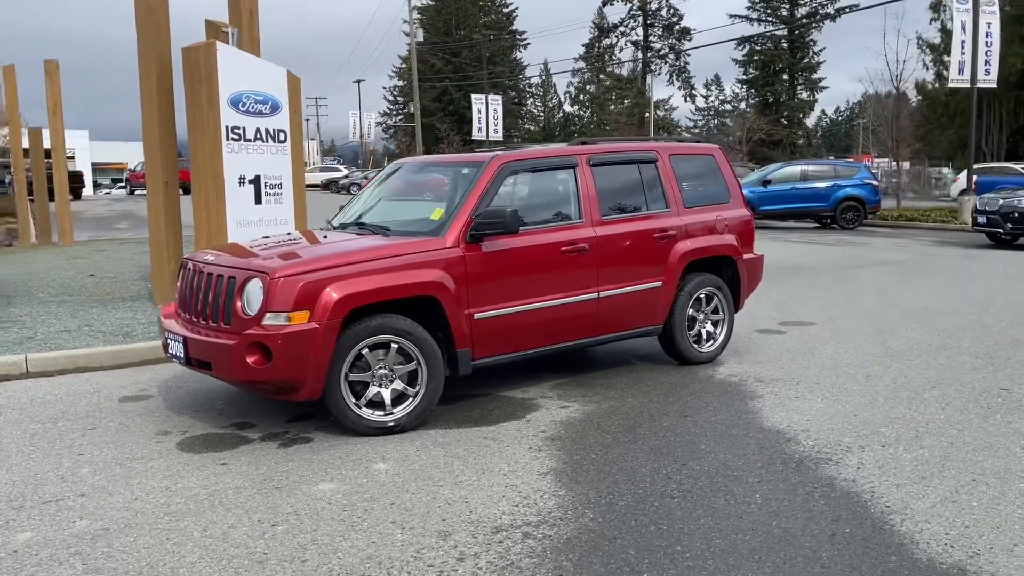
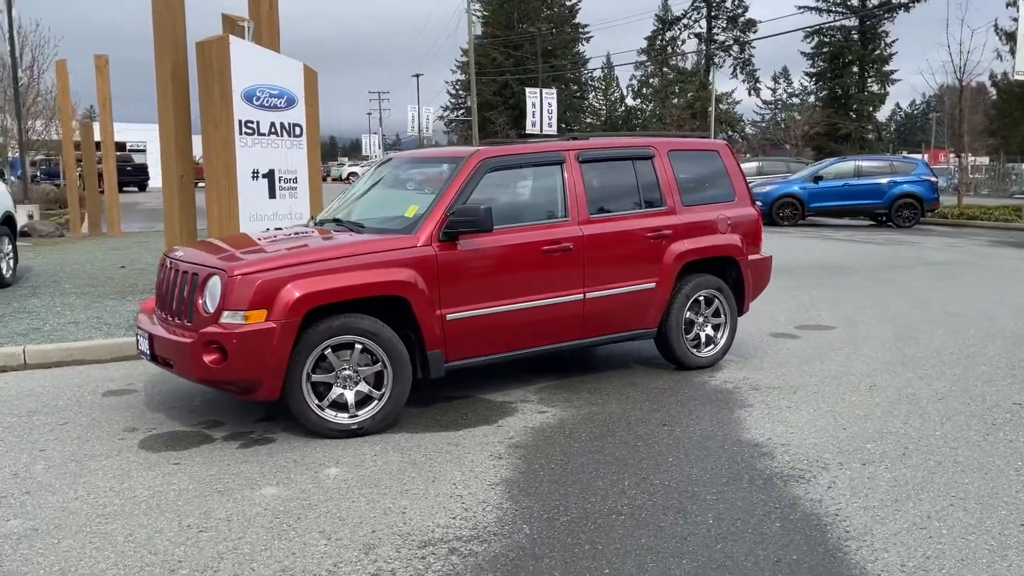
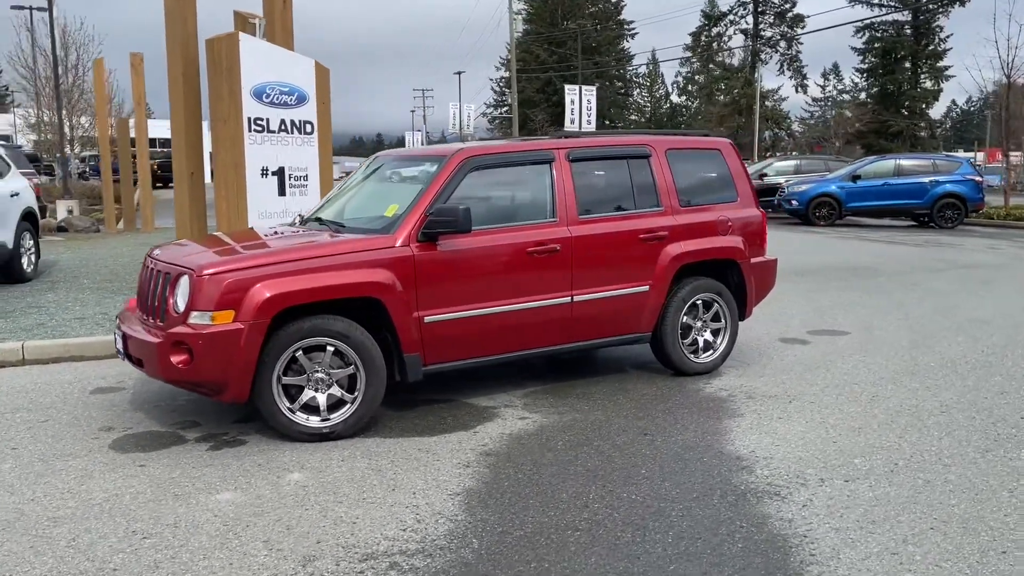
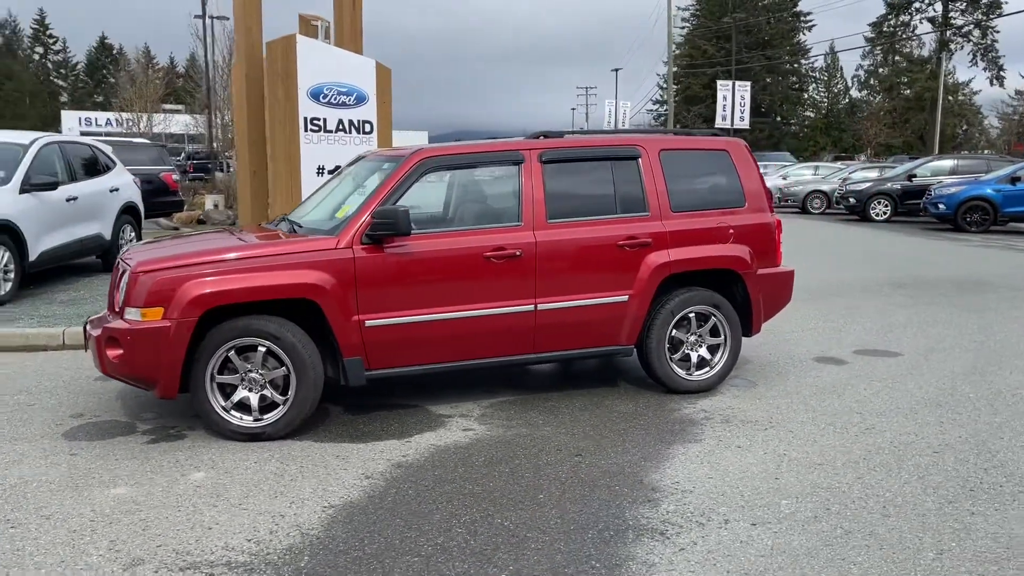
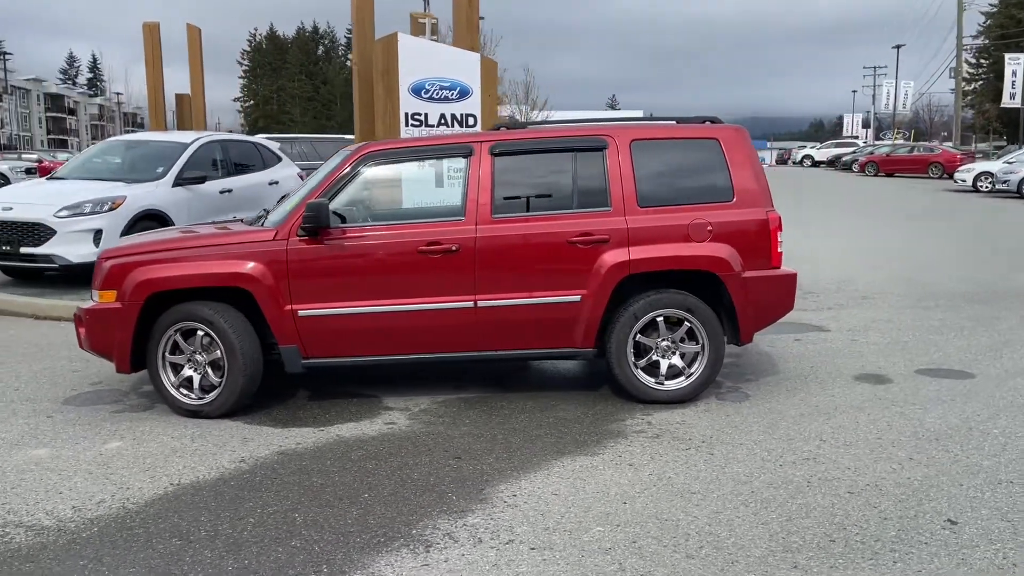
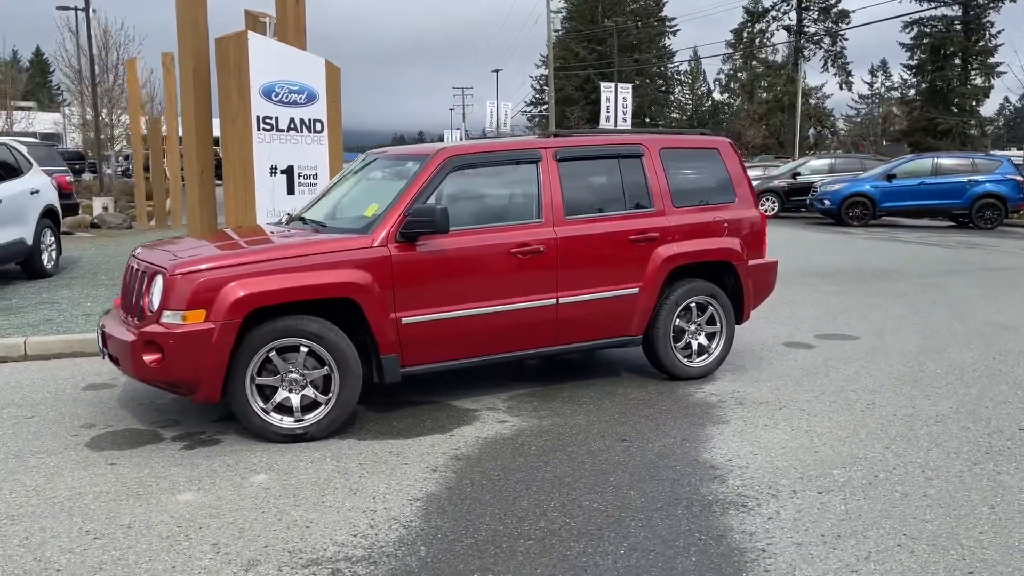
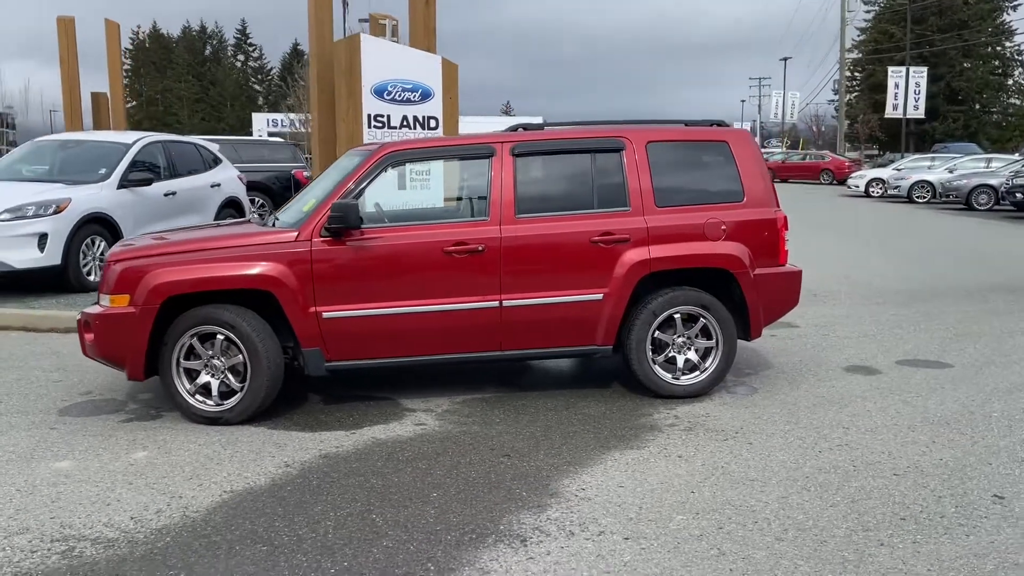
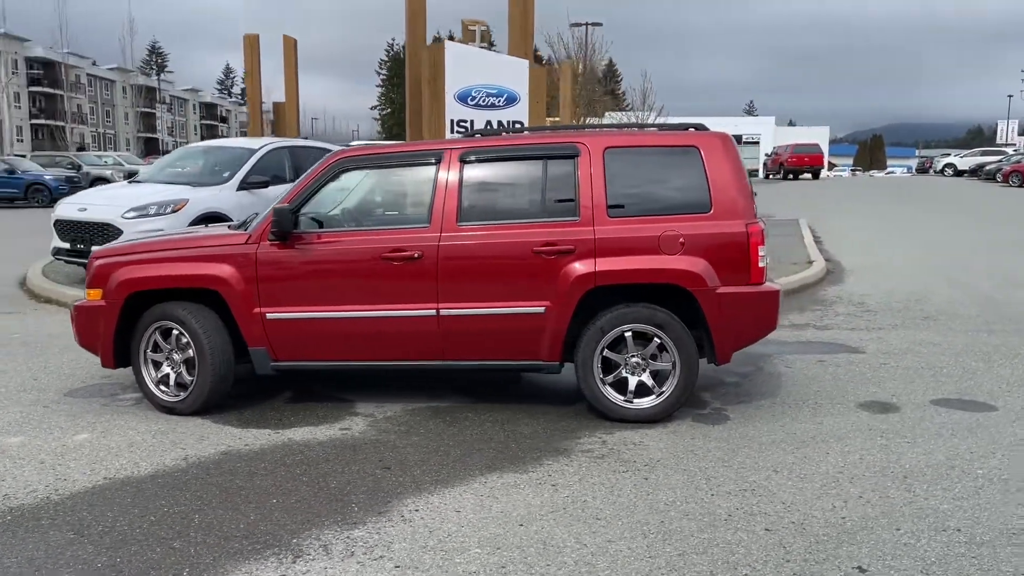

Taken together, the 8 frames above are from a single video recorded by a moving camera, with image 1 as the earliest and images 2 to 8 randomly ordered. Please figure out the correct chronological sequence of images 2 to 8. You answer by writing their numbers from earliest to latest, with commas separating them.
2, 3, 6, 4, 7, 5, 8
